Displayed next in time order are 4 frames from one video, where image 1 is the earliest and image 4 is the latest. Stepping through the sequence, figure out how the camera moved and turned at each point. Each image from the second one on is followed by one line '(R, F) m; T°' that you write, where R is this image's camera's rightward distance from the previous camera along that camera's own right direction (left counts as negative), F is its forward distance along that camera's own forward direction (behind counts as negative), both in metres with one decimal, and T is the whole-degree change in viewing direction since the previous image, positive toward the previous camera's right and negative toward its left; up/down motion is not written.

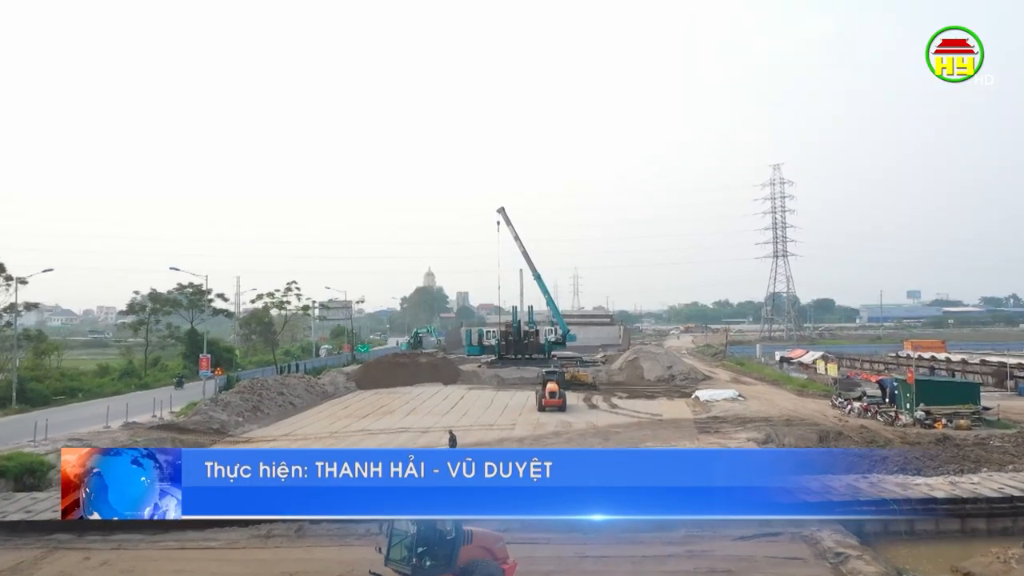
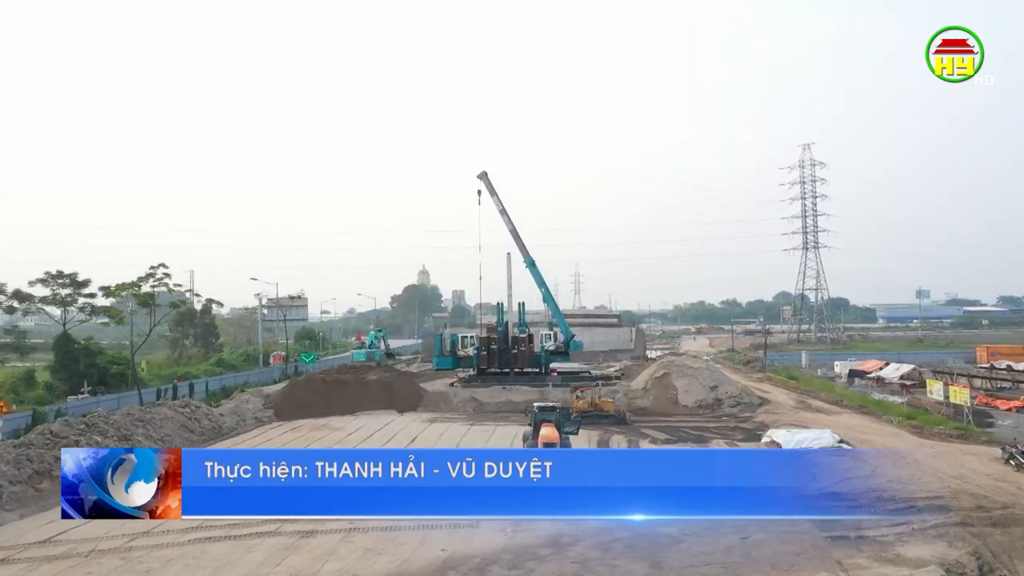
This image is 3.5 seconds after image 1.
(+0.7, +10.2) m; 0°
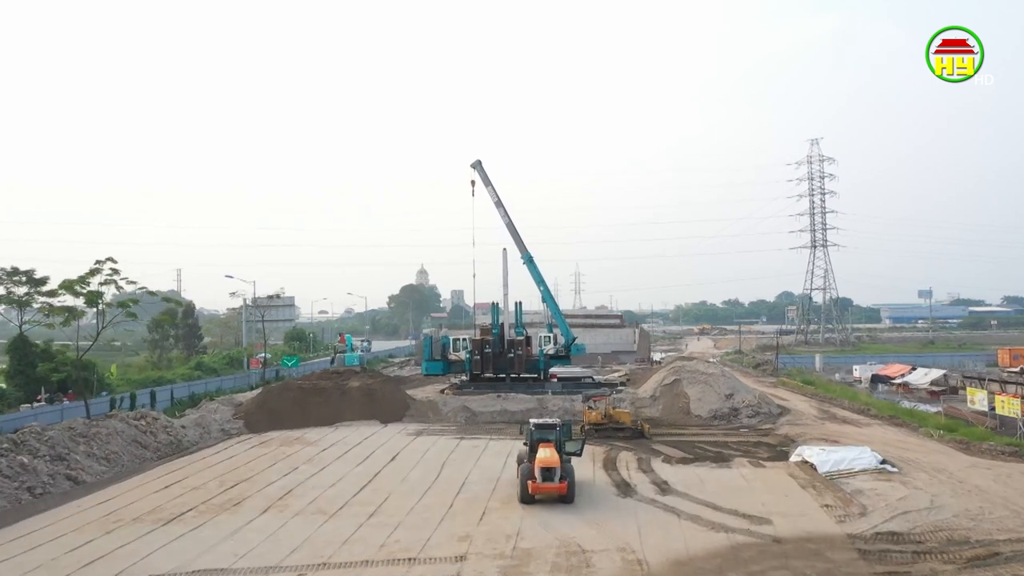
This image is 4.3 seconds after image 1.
(+0.2, +2.4) m; 0°
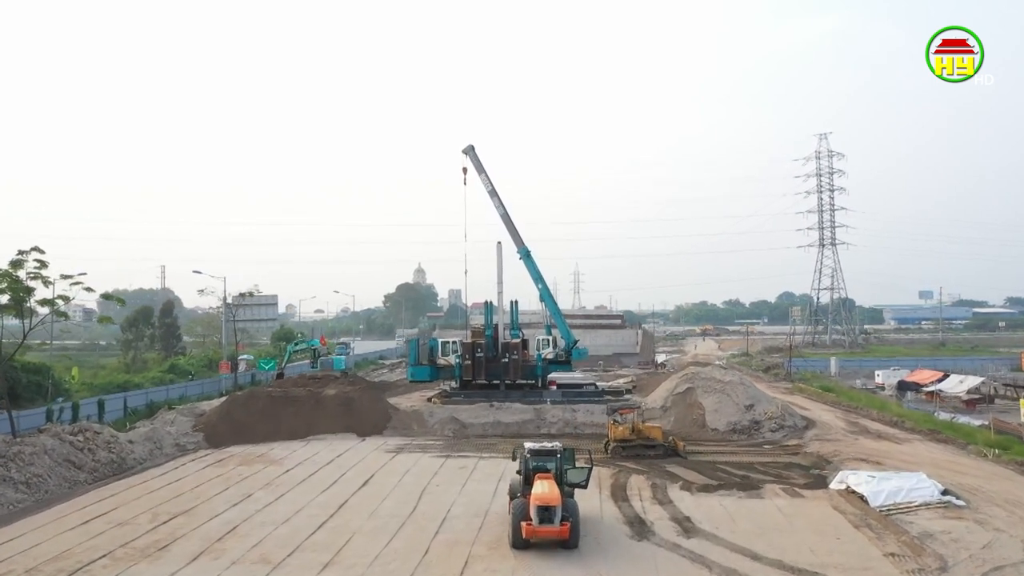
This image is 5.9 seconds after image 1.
(+0.1, +2.5) m; 0°
